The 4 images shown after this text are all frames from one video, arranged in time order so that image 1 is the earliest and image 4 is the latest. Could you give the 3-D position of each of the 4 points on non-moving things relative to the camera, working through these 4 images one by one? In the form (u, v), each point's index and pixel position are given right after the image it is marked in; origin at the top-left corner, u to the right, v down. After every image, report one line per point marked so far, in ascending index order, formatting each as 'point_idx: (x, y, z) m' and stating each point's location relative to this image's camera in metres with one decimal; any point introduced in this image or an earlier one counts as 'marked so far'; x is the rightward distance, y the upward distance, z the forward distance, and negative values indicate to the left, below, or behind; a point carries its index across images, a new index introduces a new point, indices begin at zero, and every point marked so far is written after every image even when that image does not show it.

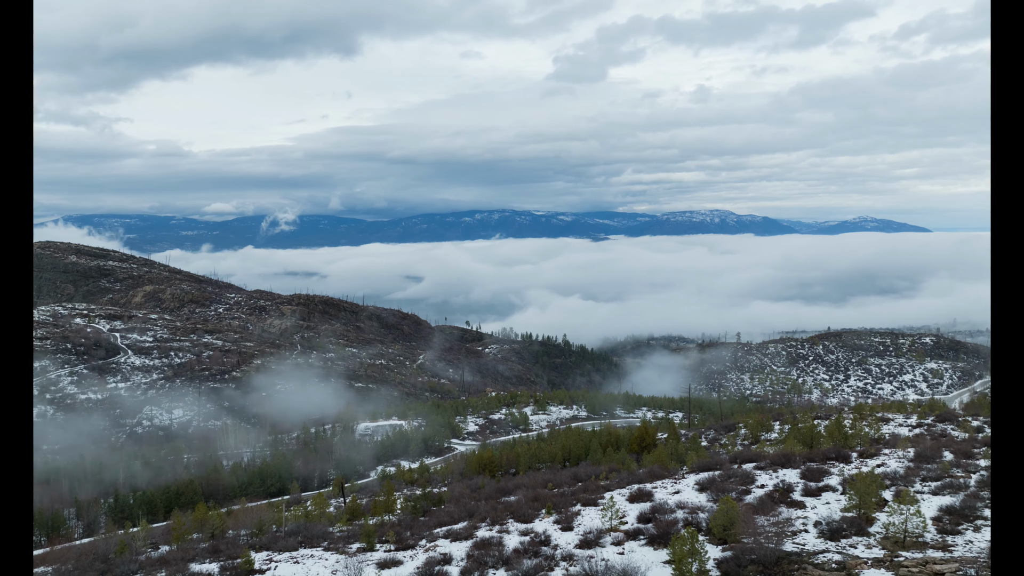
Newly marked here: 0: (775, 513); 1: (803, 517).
0: (+6.3, -5.3, +13.0) m
1: (+6.7, -5.3, +12.7) m
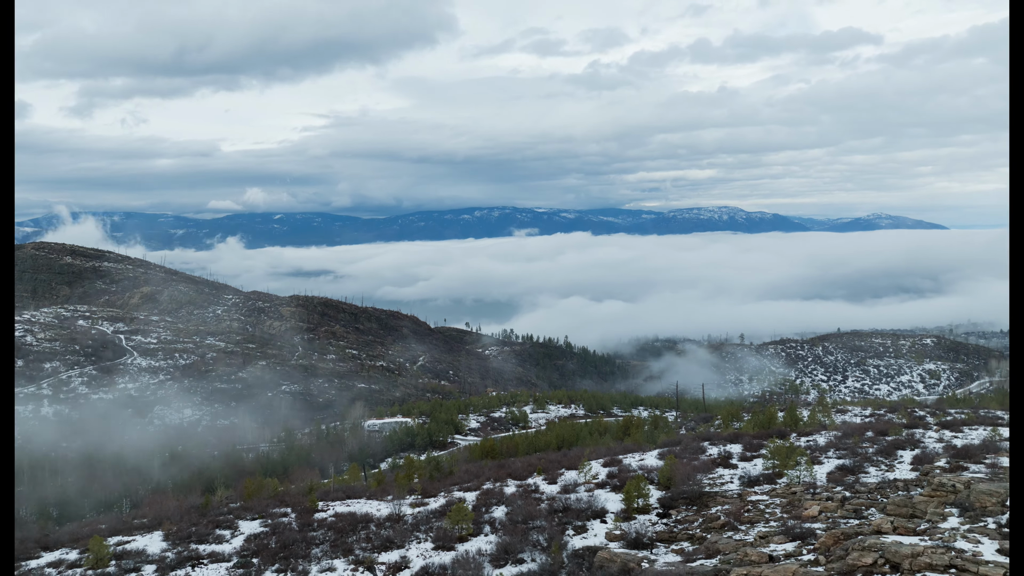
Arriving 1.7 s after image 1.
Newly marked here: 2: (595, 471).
0: (+6.2, -5.7, +16.7) m
1: (+6.7, -5.7, +16.3) m
2: (+2.9, -6.4, +18.8) m
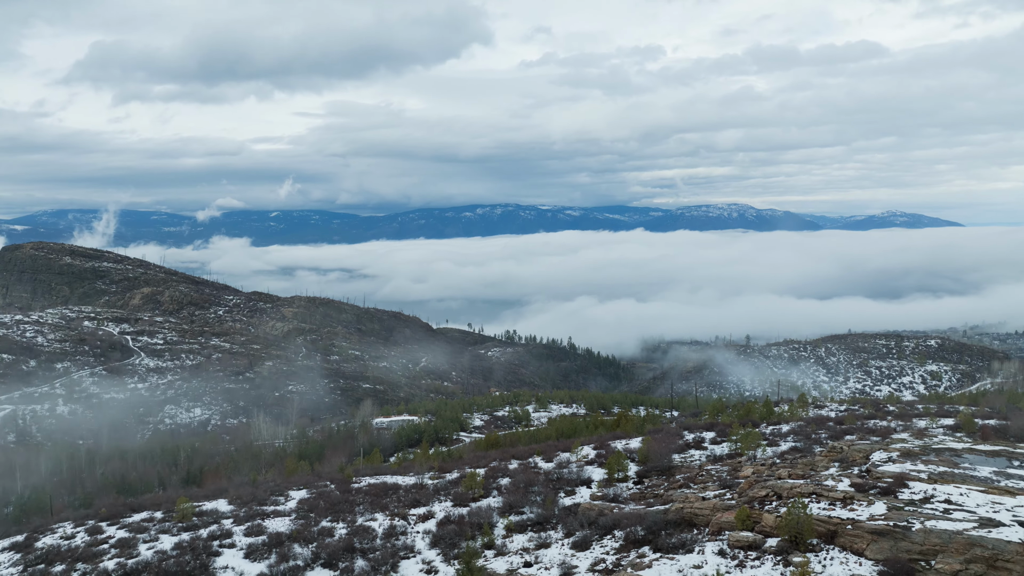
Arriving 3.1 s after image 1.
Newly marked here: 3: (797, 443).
0: (+6.3, -6.0, +19.4) m
1: (+6.8, -5.9, +19.1) m
2: (+3.0, -6.6, +21.6) m
3: (+10.0, -5.5, +18.6) m
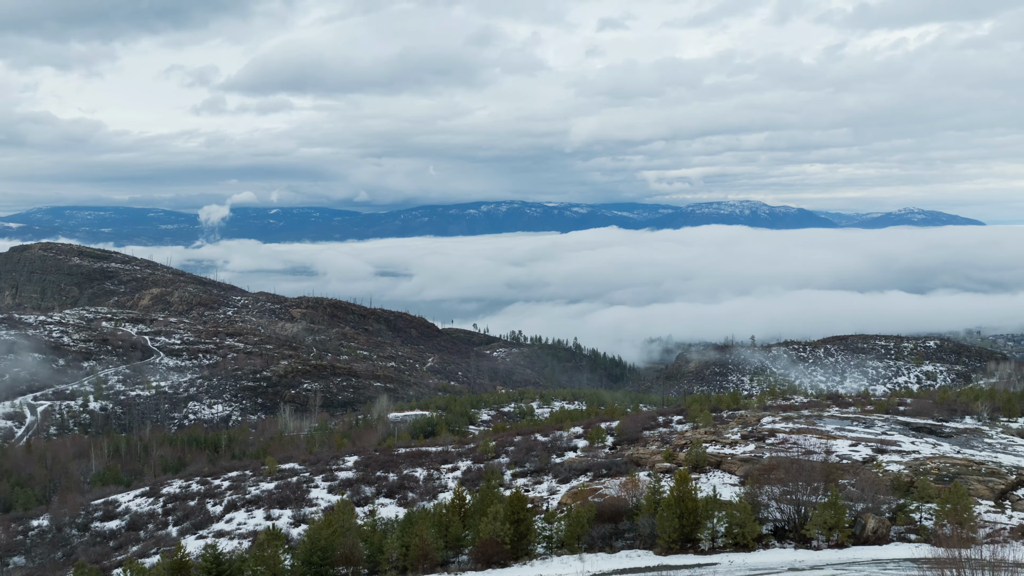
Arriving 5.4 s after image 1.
0: (+6.6, -6.4, +23.9) m
1: (+7.0, -6.4, +23.6) m
2: (+3.3, -7.1, +26.1) m
3: (+10.3, -5.9, +23.1) m
